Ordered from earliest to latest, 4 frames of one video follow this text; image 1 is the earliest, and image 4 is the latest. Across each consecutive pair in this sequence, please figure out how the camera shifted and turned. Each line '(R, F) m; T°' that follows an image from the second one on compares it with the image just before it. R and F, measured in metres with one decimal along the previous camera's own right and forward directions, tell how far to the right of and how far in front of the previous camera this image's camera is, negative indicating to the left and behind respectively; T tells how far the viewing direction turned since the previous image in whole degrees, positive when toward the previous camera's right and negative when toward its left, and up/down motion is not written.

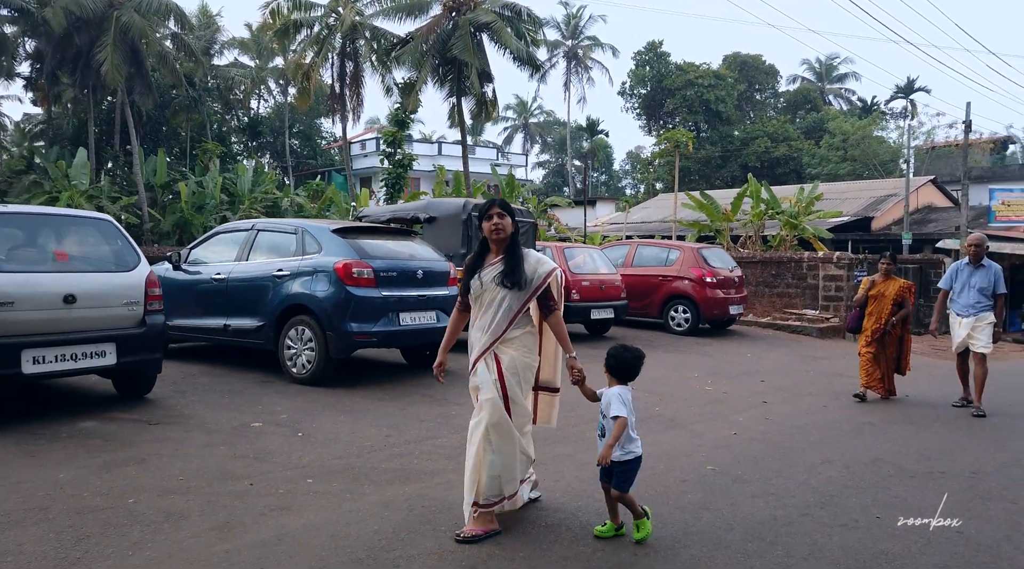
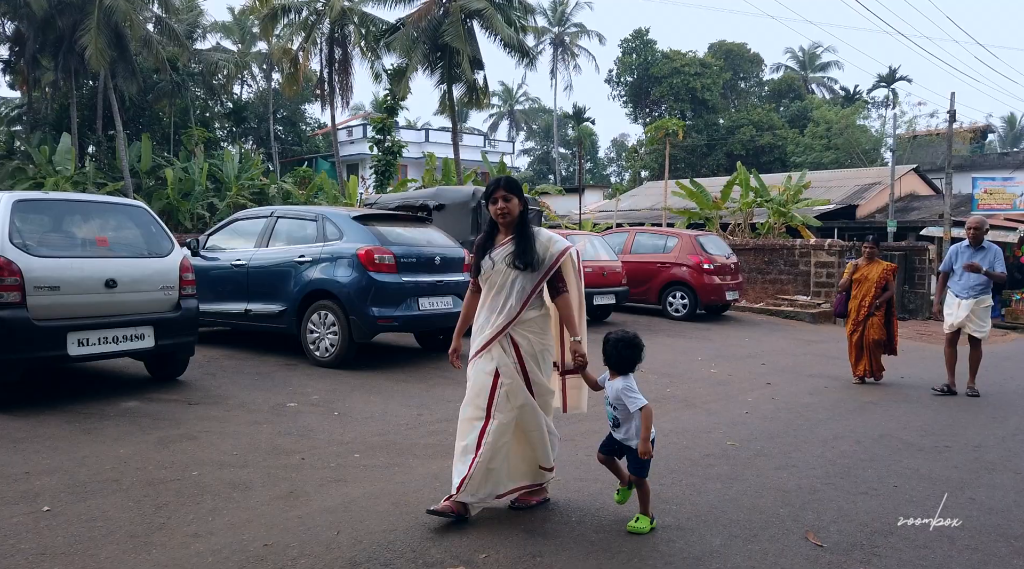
(-0.3, -0.2) m; +1°
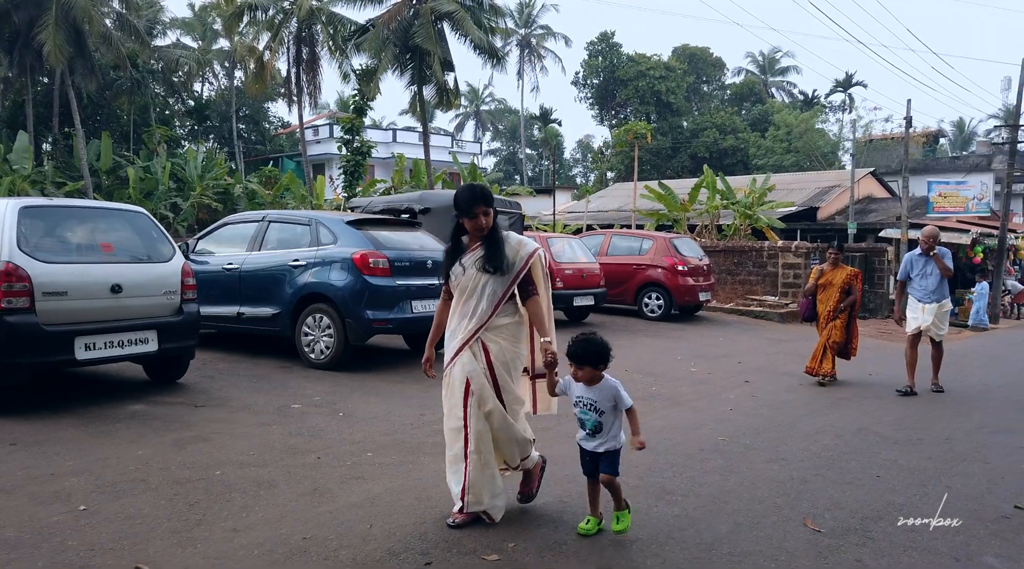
(-0.3, -0.2) m; +3°
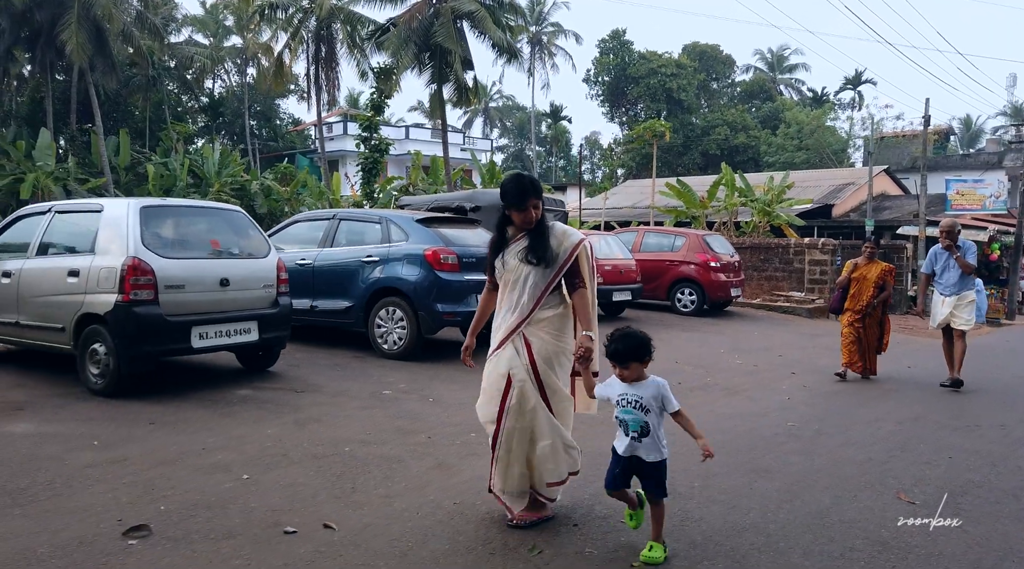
(-0.6, -0.4) m; 0°
